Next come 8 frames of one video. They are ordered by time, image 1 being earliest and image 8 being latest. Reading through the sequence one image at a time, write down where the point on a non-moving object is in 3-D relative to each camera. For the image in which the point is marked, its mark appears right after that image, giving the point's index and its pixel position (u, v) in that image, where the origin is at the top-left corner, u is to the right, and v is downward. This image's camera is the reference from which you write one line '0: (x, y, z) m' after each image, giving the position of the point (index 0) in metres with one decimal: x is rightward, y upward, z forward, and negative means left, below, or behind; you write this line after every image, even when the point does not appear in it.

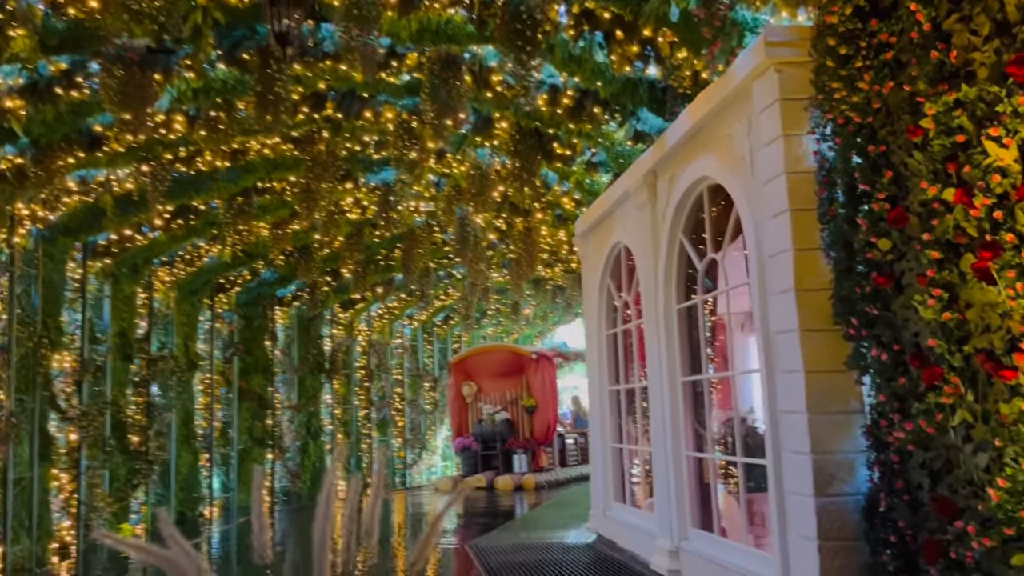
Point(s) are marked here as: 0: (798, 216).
0: (+1.1, +0.3, +3.4) m
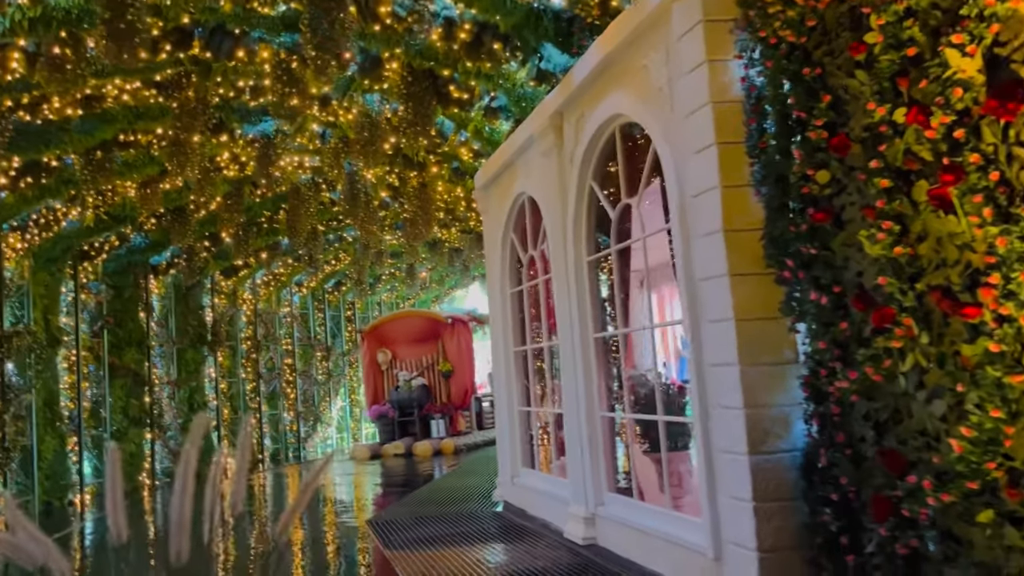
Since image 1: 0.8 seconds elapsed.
0: (+0.8, +0.5, +3.1) m
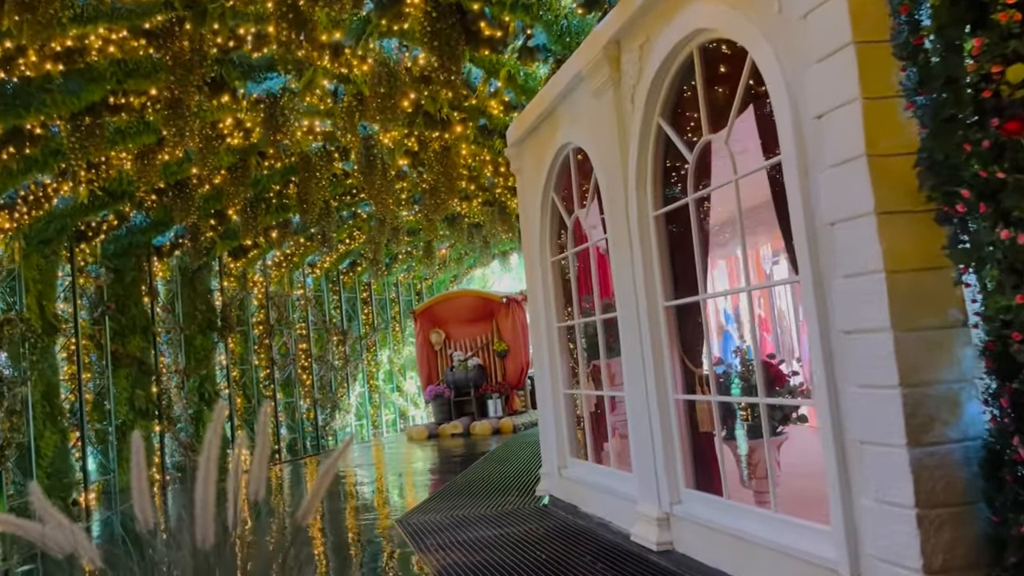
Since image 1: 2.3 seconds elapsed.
0: (+1.0, +0.7, +2.4) m
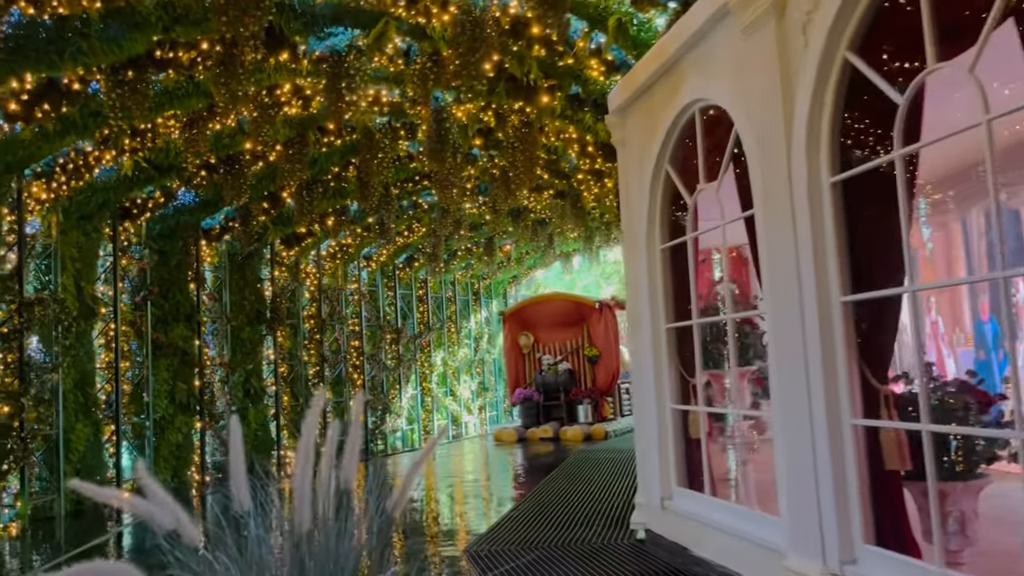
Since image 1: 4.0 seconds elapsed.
0: (+1.4, +0.7, +1.5) m
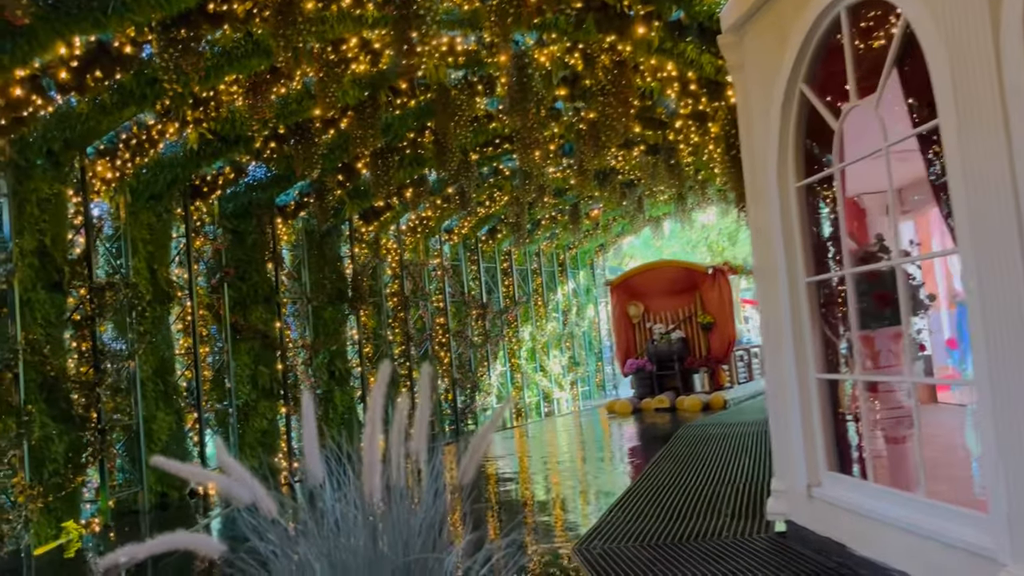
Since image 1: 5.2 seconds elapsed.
0: (+1.5, +0.9, +0.7) m
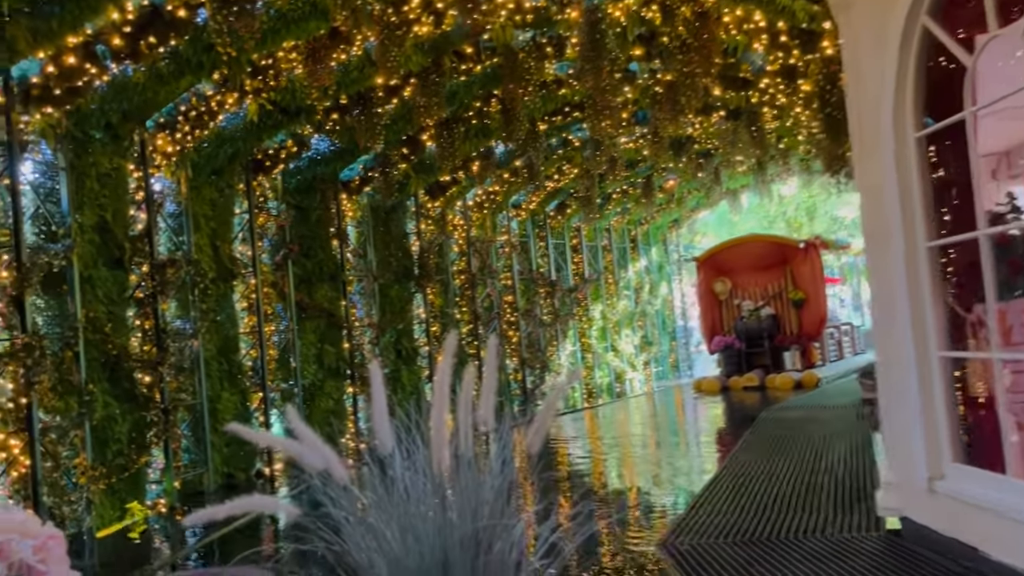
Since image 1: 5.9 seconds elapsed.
0: (+1.6, +0.9, +0.2) m
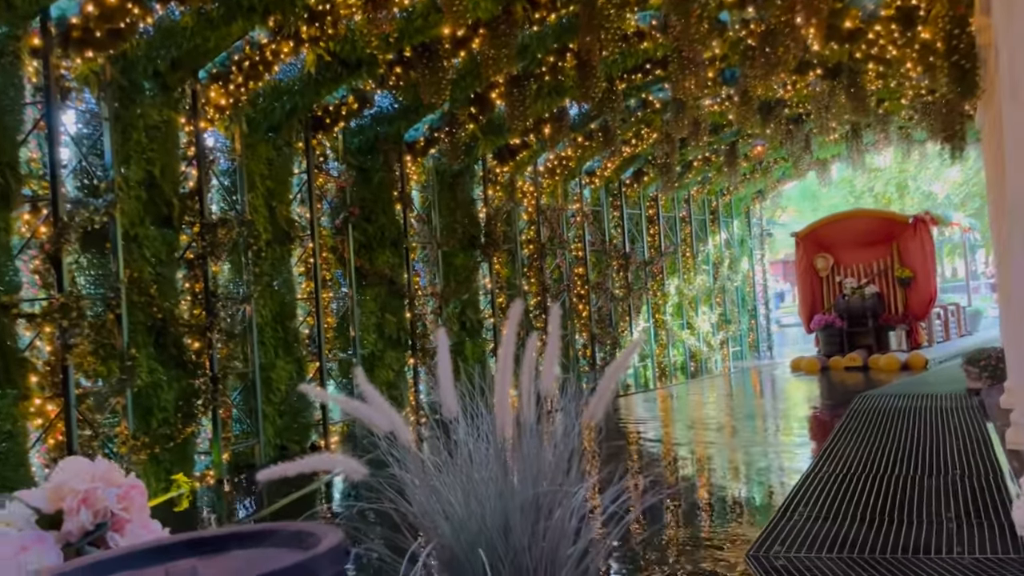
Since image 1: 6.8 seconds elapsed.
0: (+1.5, +0.9, -0.5) m
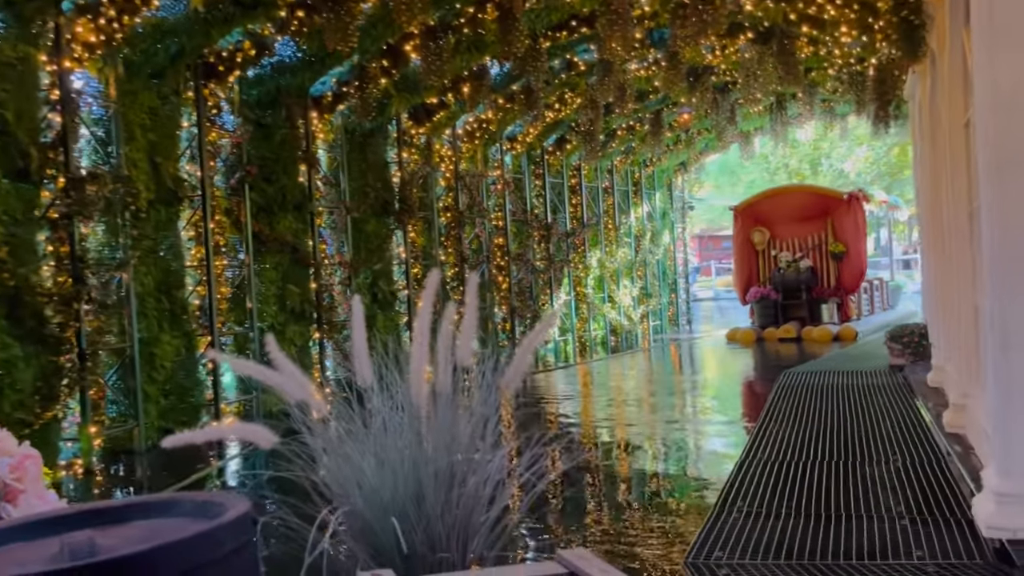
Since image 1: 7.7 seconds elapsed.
0: (+1.6, +0.9, -0.8) m
